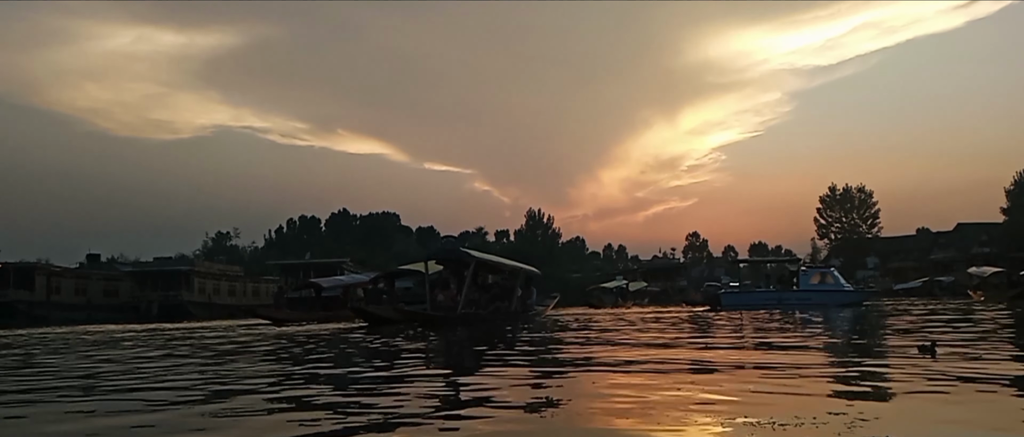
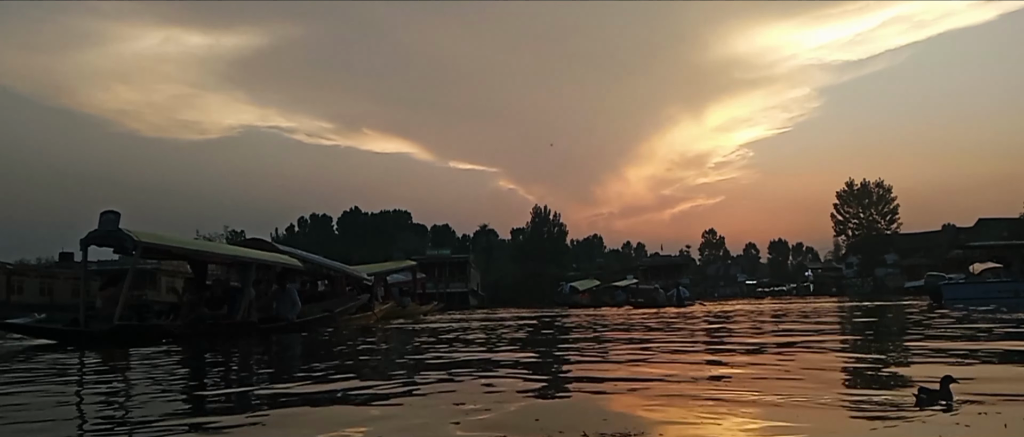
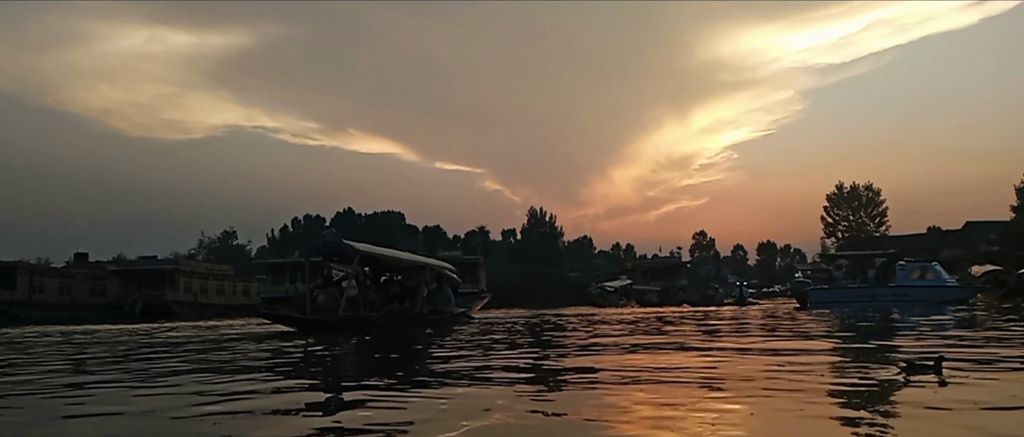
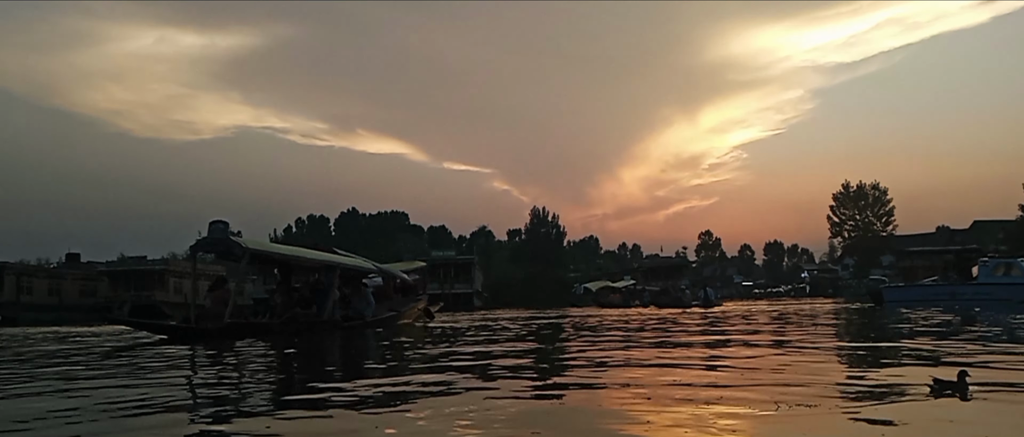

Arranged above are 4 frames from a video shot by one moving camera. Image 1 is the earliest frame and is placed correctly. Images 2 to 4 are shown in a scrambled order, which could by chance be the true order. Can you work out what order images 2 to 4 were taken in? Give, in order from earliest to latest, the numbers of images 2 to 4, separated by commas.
3, 4, 2
